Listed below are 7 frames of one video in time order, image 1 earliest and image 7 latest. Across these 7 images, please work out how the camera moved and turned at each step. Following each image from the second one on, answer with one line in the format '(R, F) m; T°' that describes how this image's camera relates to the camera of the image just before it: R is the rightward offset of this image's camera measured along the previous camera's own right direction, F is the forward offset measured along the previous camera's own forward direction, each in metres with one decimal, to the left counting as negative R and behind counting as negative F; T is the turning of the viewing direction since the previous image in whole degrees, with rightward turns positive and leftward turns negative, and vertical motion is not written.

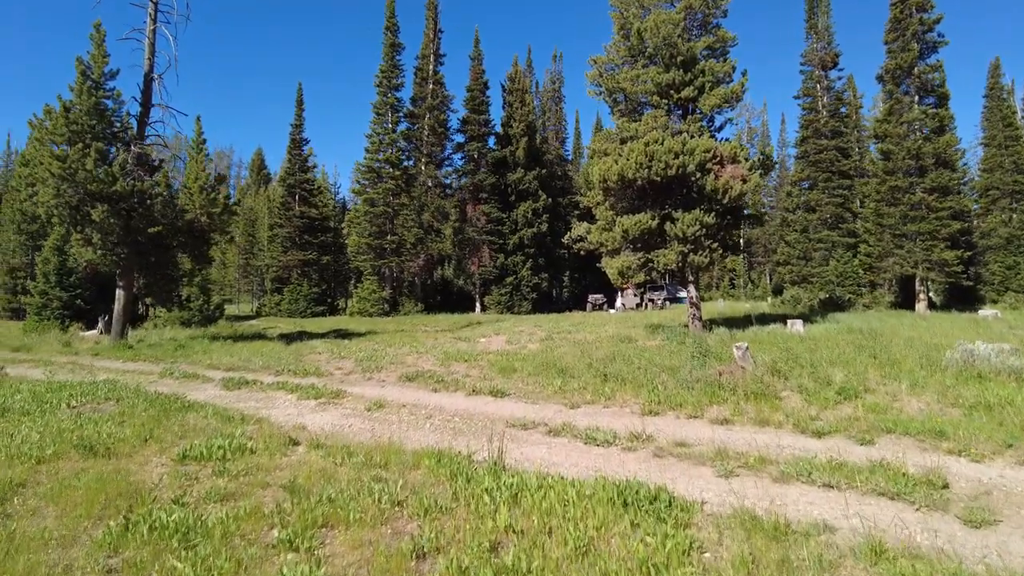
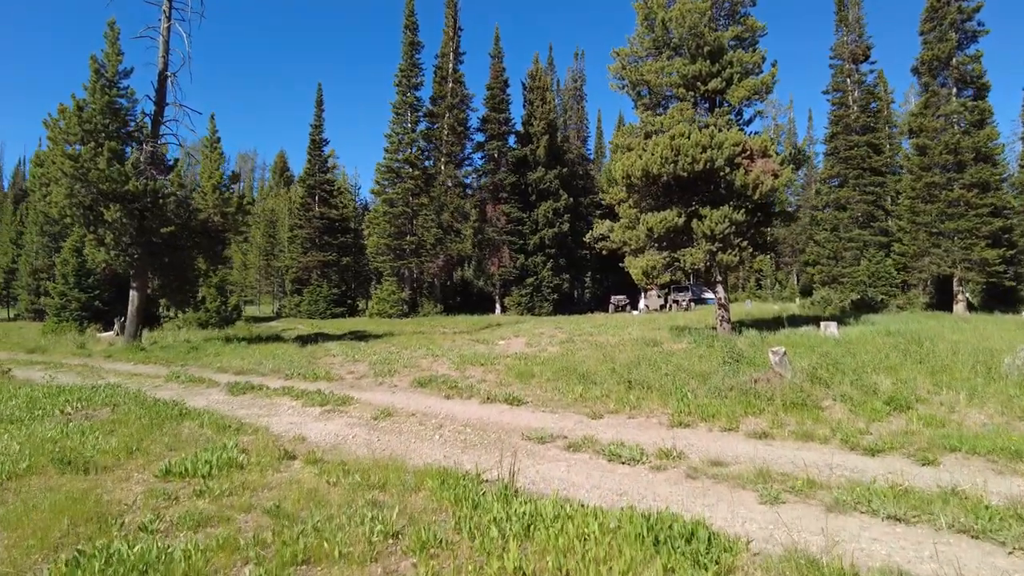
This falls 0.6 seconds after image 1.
(+0.1, +0.6) m; -2°
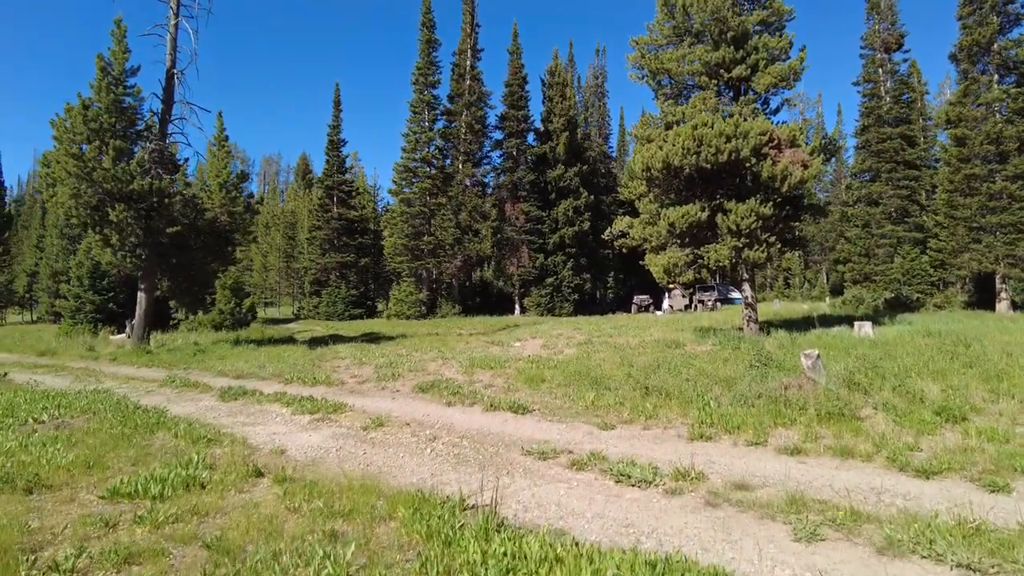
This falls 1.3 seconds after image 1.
(+0.3, +0.8) m; -2°
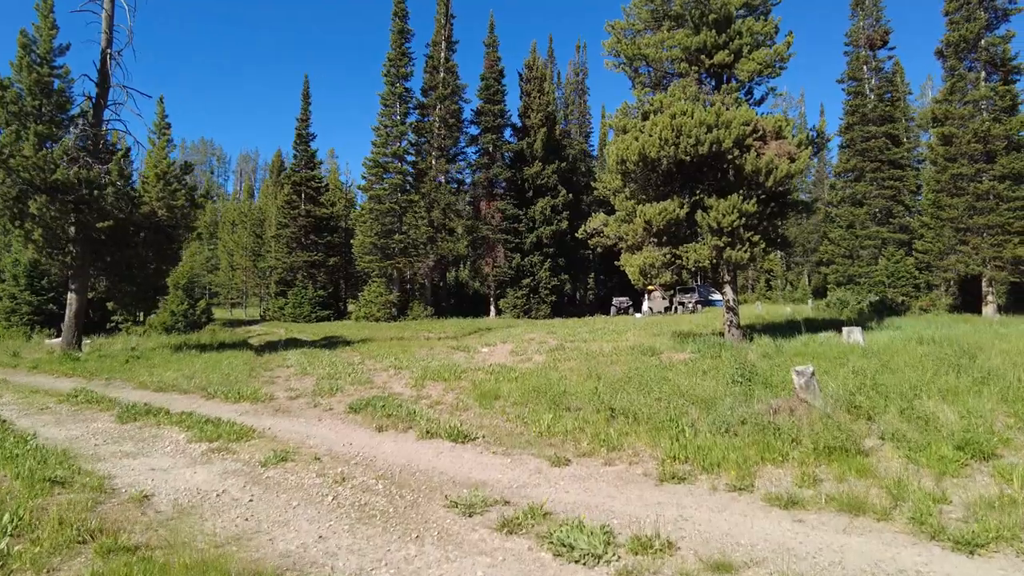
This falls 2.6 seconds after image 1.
(+0.5, +1.3) m; +1°
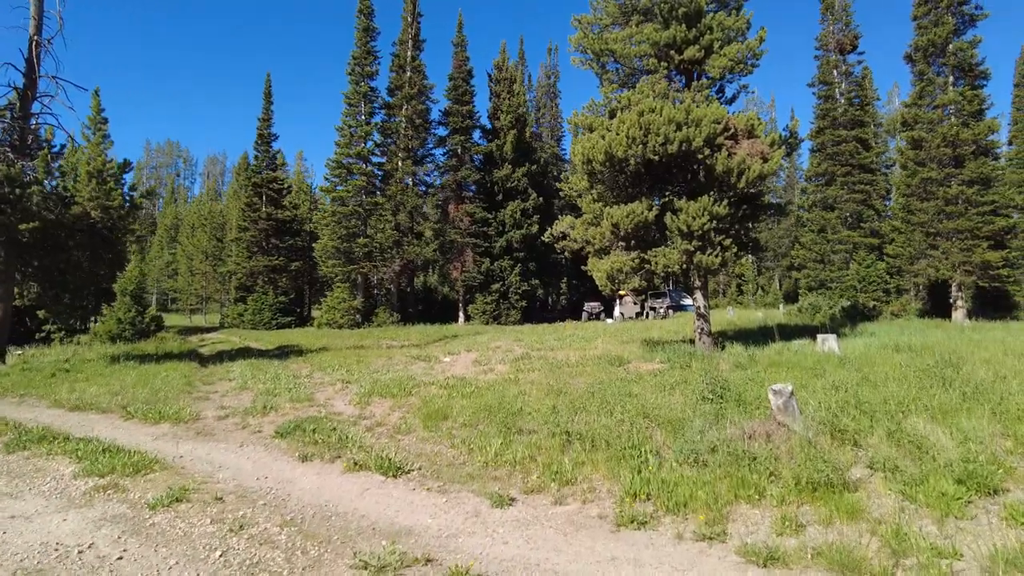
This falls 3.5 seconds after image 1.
(+0.3, +0.9) m; +2°
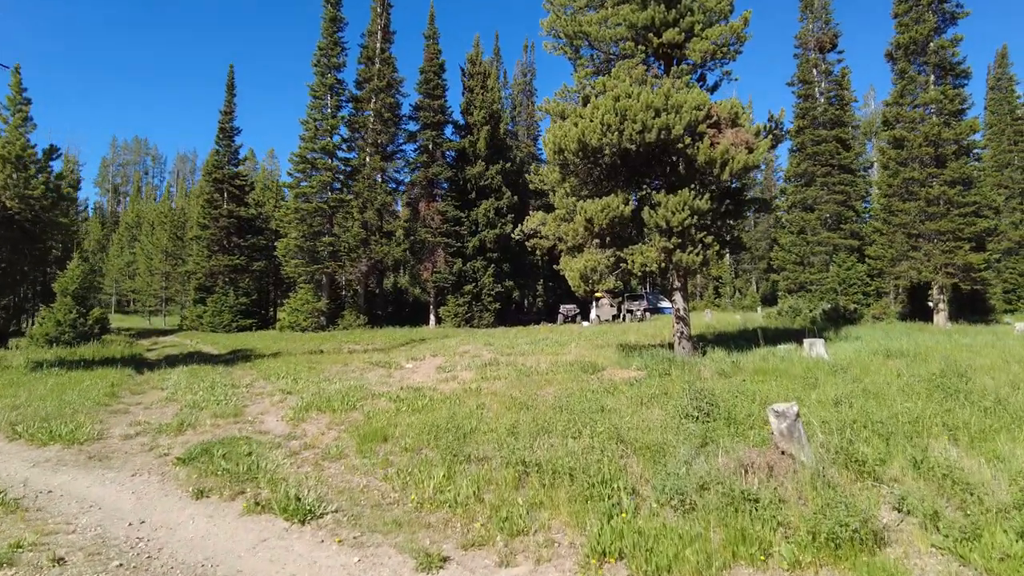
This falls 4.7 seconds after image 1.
(+0.3, +1.2) m; +2°
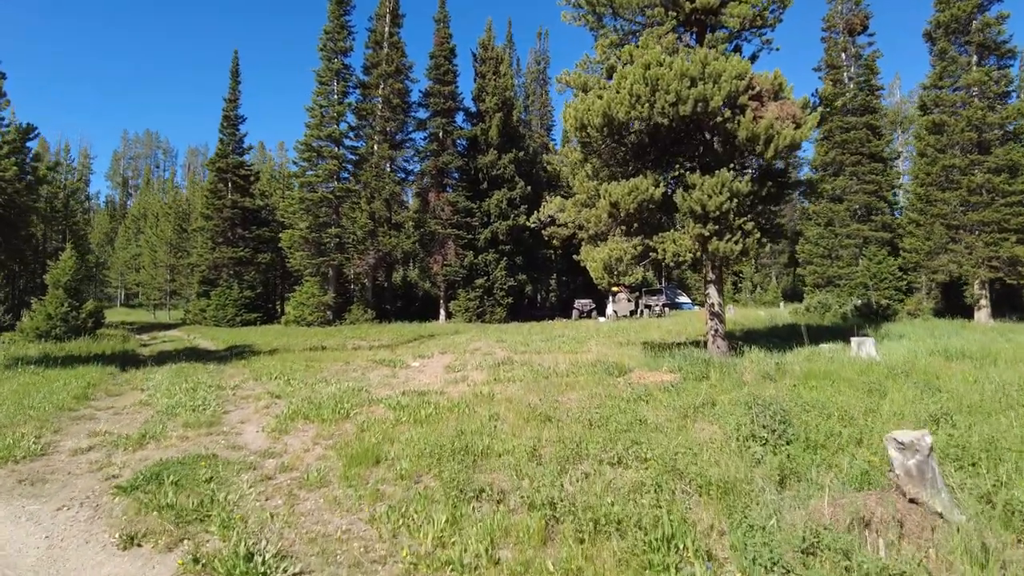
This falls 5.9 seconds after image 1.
(-0.1, +1.3) m; -1°
